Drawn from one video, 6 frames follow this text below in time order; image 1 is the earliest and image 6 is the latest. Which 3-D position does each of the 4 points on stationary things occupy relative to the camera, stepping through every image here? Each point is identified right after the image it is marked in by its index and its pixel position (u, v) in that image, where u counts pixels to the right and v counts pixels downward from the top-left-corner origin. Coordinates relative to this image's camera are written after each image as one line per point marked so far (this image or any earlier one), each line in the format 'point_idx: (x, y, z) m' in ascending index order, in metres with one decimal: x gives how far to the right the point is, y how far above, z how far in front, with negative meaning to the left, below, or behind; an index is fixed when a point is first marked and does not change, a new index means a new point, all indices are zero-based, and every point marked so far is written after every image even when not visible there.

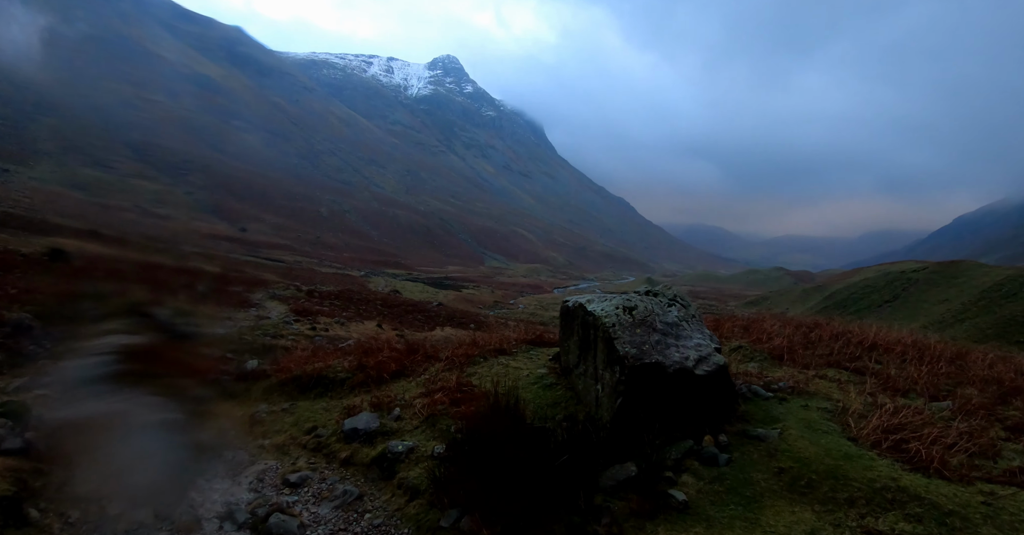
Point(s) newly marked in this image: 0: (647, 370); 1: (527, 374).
0: (+1.4, -1.0, +5.1) m
1: (+0.4, -1.6, +7.6) m
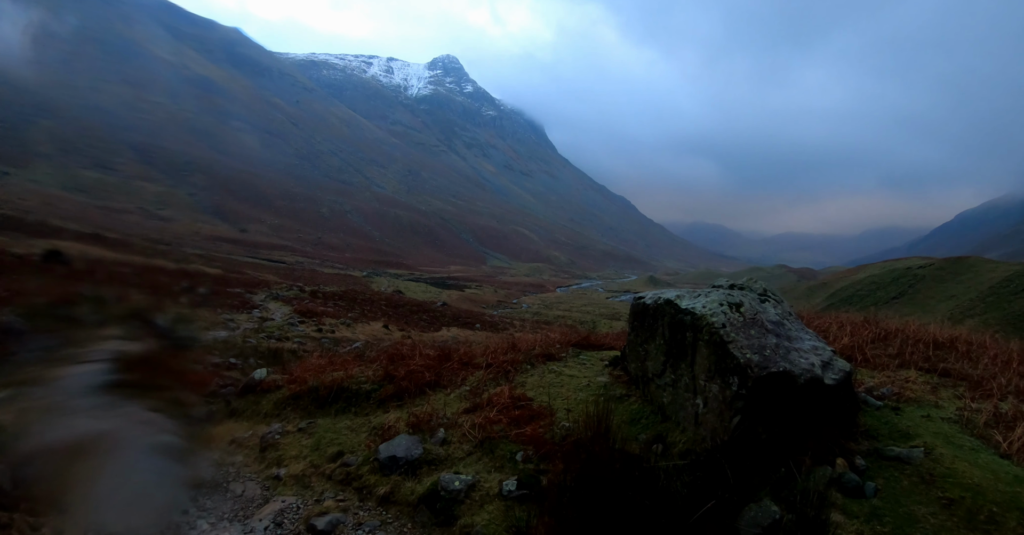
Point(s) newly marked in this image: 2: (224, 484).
0: (+2.1, -0.9, +4.0) m
1: (+1.1, -1.5, +6.5) m
2: (-3.1, -2.3, +5.4) m
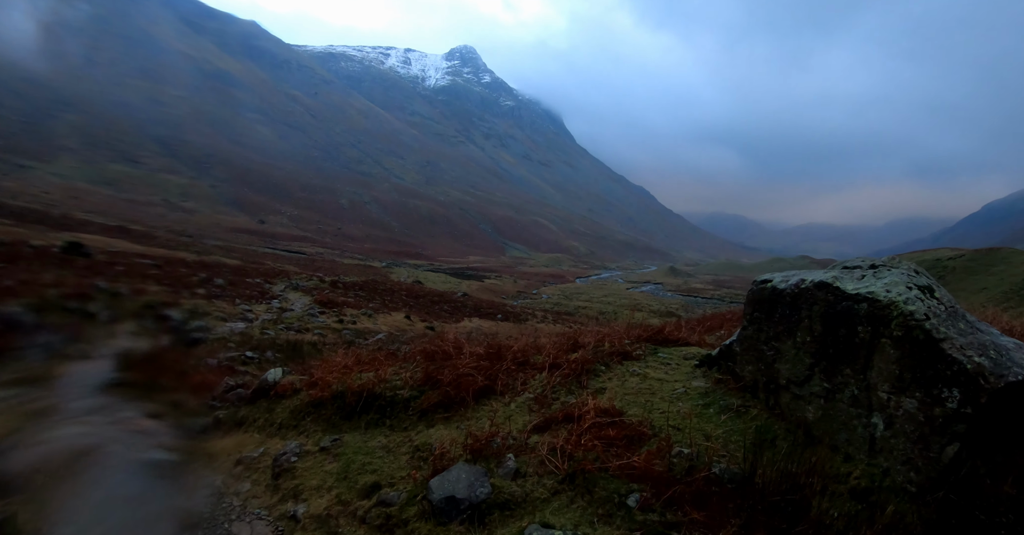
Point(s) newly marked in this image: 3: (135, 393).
0: (+2.7, -0.7, +2.7) m
1: (+1.8, -1.2, +5.2) m
2: (-2.4, -2.1, +4.2) m
3: (-5.4, -1.8, +7.3) m
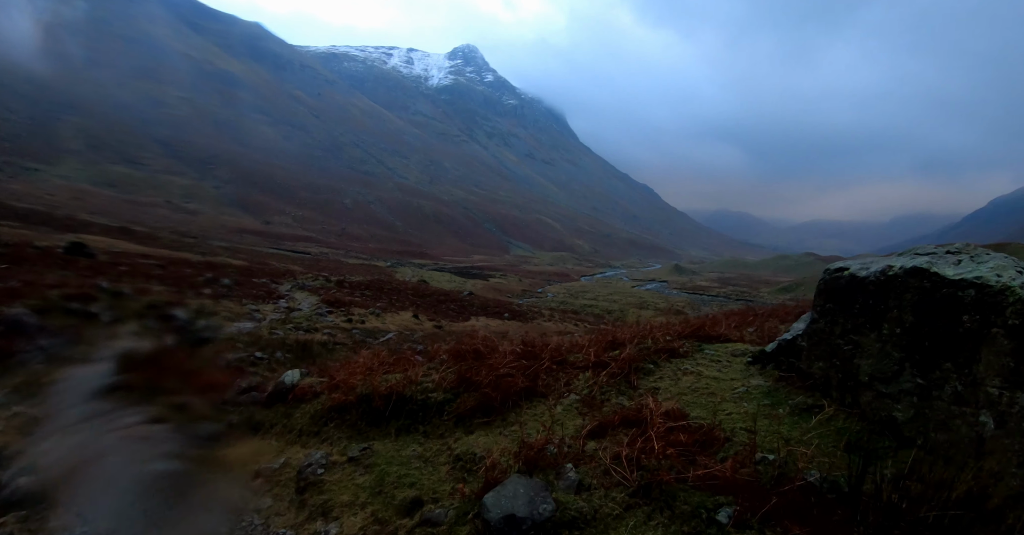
0: (+3.1, -0.6, +2.3) m
1: (+2.1, -1.1, +4.8) m
2: (-2.0, -2.0, +3.8) m
3: (-5.1, -1.8, +6.9) m
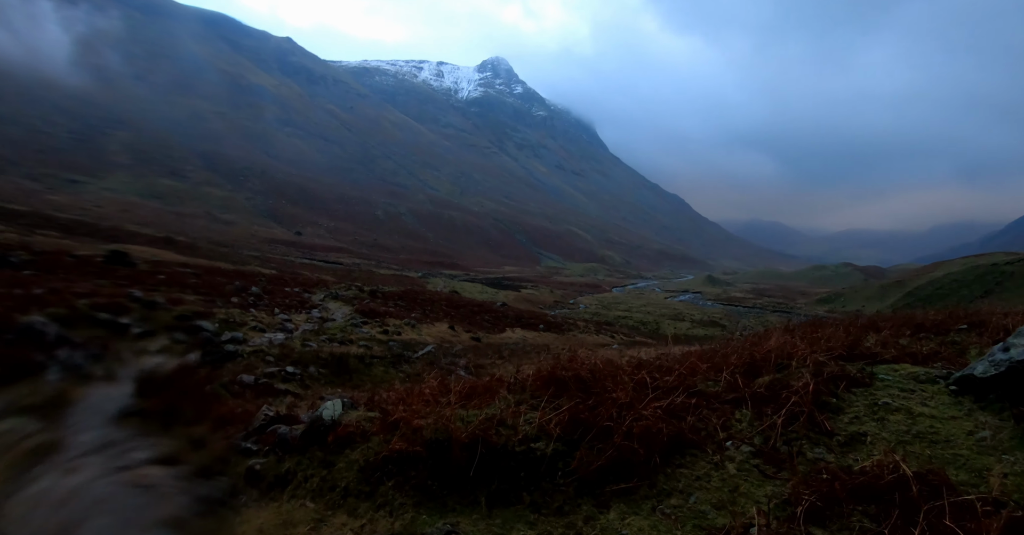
0: (+3.7, -0.5, +0.7) m
1: (+3.0, -1.1, +3.3) m
2: (-1.2, -2.0, +2.5) m
3: (-4.1, -1.8, +5.8) m
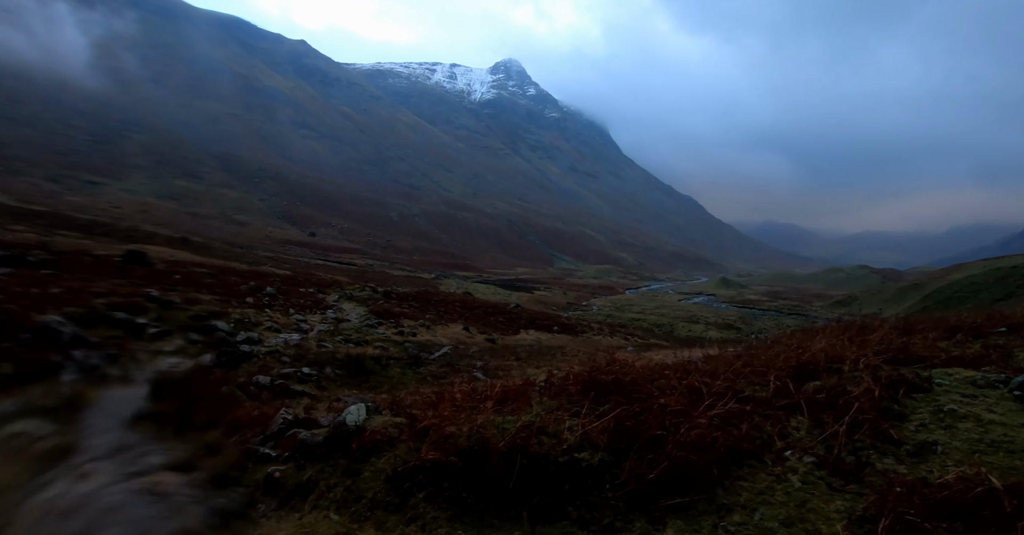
0: (+3.9, -0.5, +0.4) m
1: (+3.2, -1.1, +3.0) m
2: (-1.0, -1.9, +2.3) m
3: (-3.8, -1.8, +5.6) m
